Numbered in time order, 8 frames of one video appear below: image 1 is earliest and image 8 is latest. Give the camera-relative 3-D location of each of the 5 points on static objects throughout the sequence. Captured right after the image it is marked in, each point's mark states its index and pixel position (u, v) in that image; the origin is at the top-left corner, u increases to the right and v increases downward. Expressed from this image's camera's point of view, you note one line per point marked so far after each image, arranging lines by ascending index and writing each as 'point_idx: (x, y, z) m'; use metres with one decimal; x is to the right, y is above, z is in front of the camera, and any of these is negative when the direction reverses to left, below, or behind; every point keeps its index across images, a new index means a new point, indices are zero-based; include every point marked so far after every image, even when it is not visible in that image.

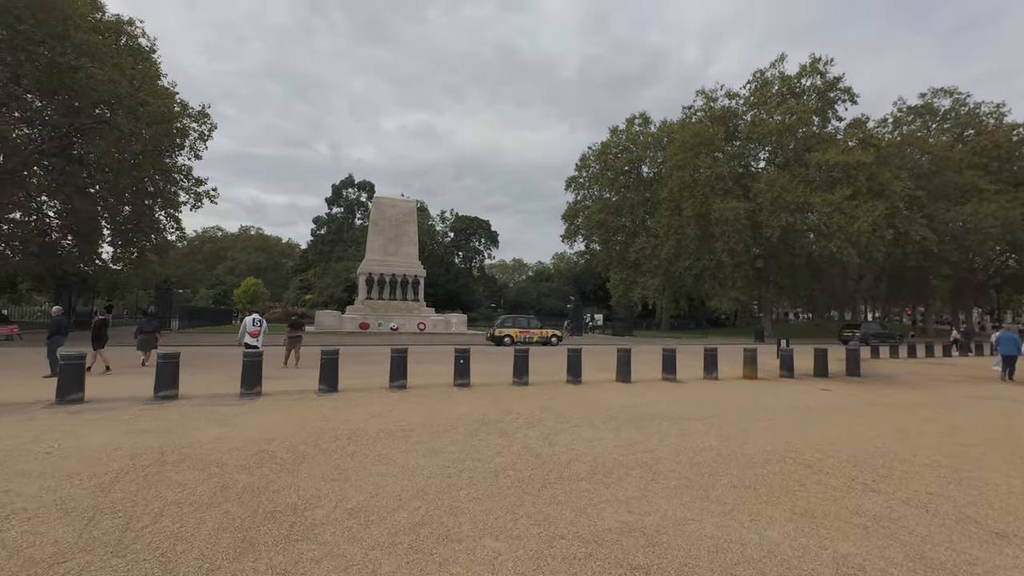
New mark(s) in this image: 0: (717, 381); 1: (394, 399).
0: (+4.3, -2.0, +12.2) m
1: (-2.0, -1.9, +9.7) m
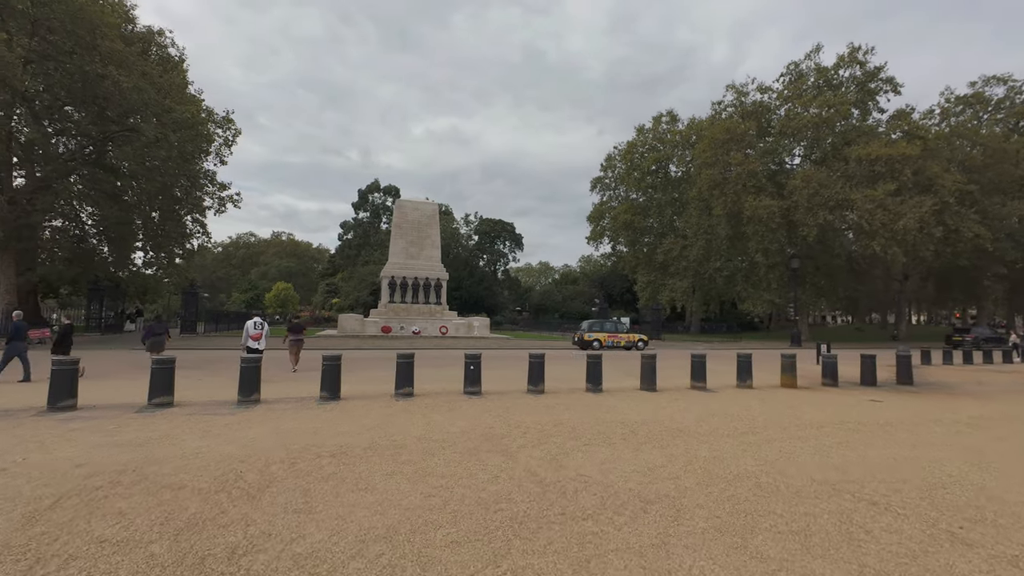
0: (+4.6, -2.0, +11.2) m
1: (-1.8, -1.9, +9.0) m
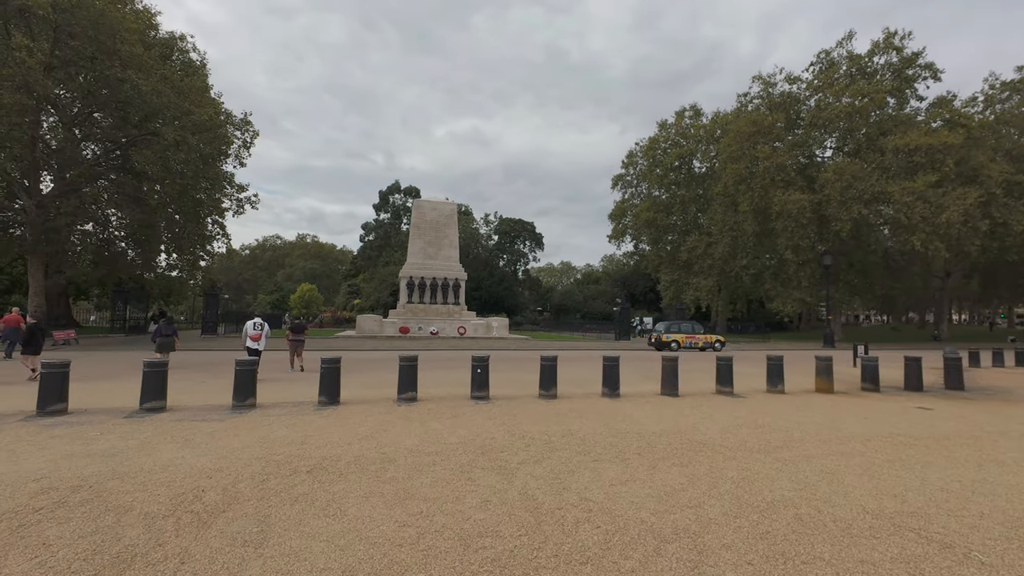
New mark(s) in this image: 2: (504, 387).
0: (+4.8, -1.9, +10.3) m
1: (-1.6, -1.8, +8.4) m
2: (-0.1, -1.9, +10.9) m
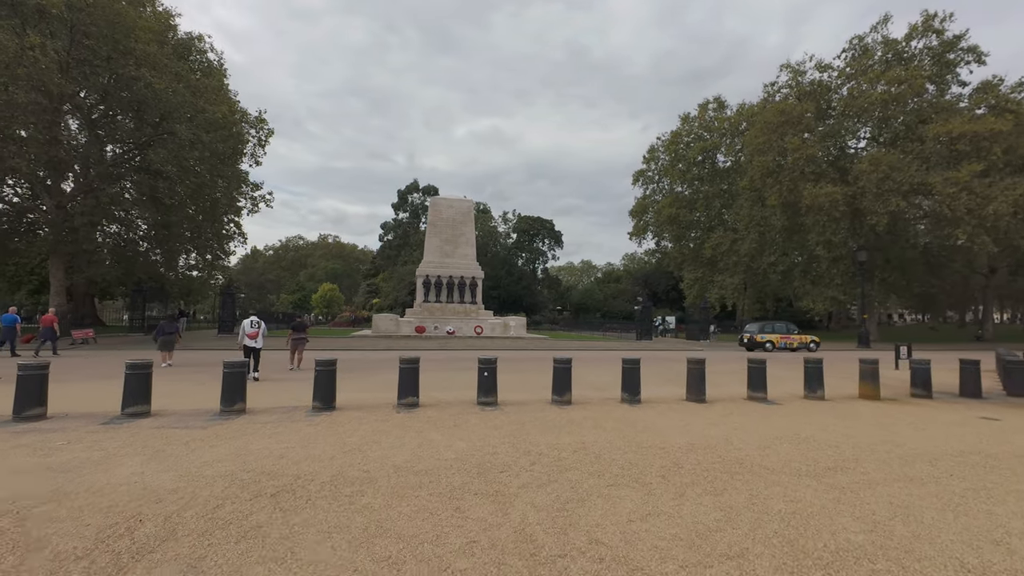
0: (+5.0, -1.9, +9.3) m
1: (-1.5, -1.8, +7.6) m
2: (+0.1, -1.8, +10.1) m
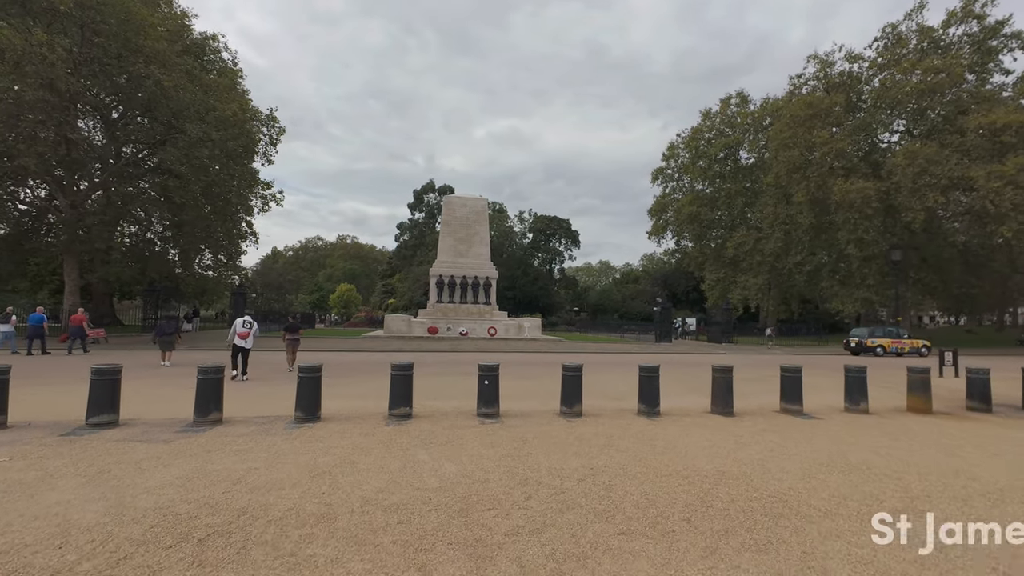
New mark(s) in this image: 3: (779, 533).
0: (+5.1, -1.9, +8.3) m
1: (-1.5, -1.7, +6.7) m
2: (+0.1, -1.8, +9.2) m
3: (+1.6, -1.5, +3.5) m
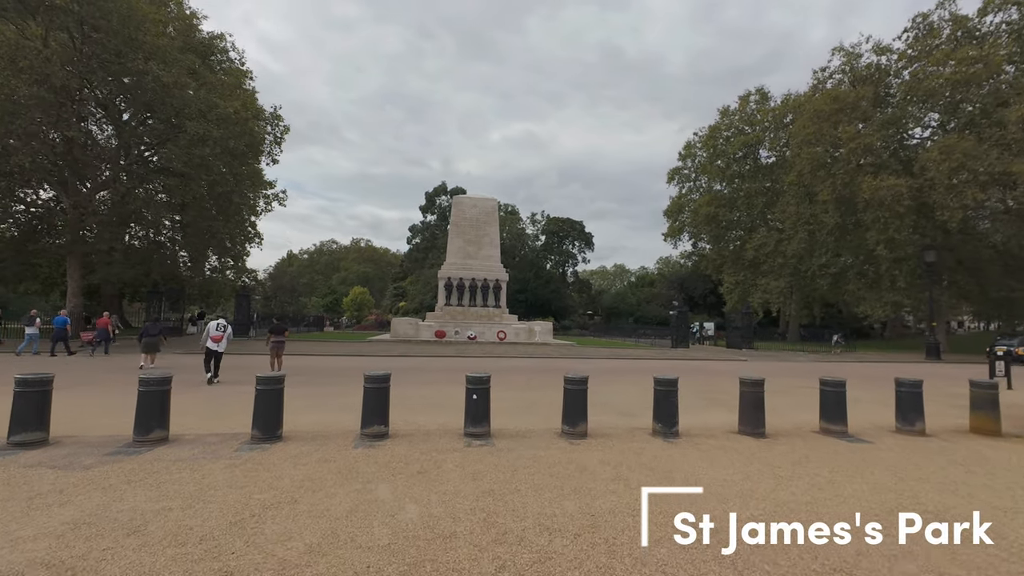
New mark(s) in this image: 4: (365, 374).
0: (+5.0, -1.9, +7.0) m
1: (-1.6, -1.7, +5.6) m
2: (+0.1, -1.8, +8.1) m
3: (+1.4, -1.4, +2.3) m
4: (-1.7, -1.0, +6.8) m
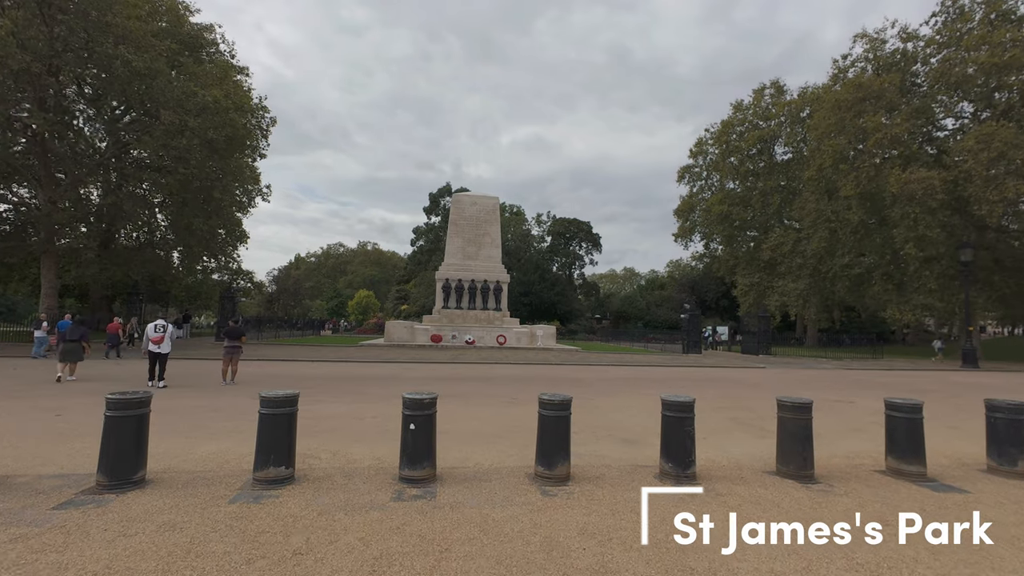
0: (+4.6, -1.8, +5.0) m
1: (-2.1, -1.6, +3.7) m
2: (-0.3, -1.7, +6.1) m
3: (+0.9, -1.3, +0.3) m
4: (-2.1, -0.9, +4.9) m
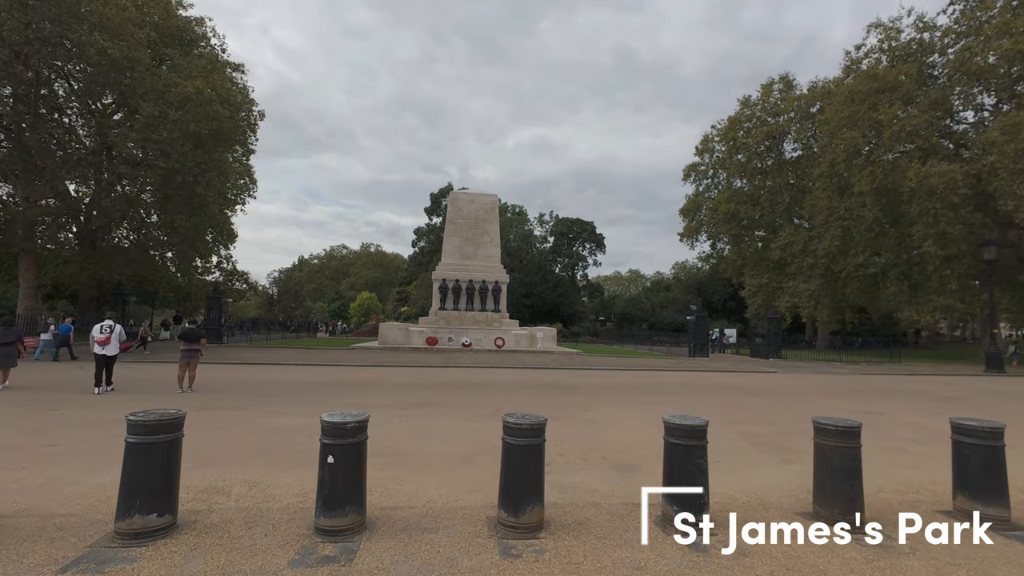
0: (+4.3, -1.7, +3.7) m
1: (-2.4, -1.5, +2.5) m
2: (-0.6, -1.6, +4.9) m
3: (+0.6, -1.2, -0.9) m
4: (-2.4, -0.8, +3.7) m
